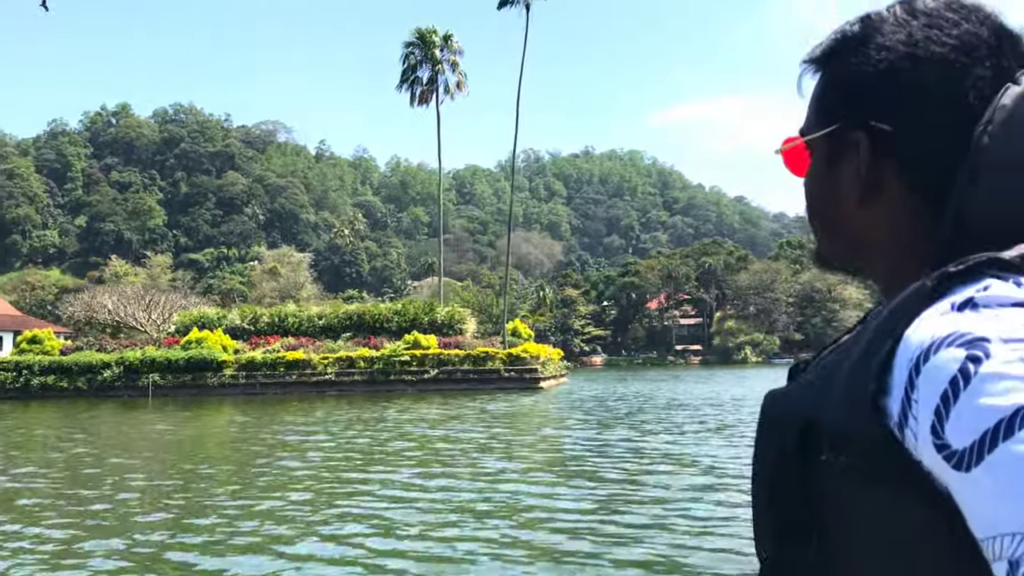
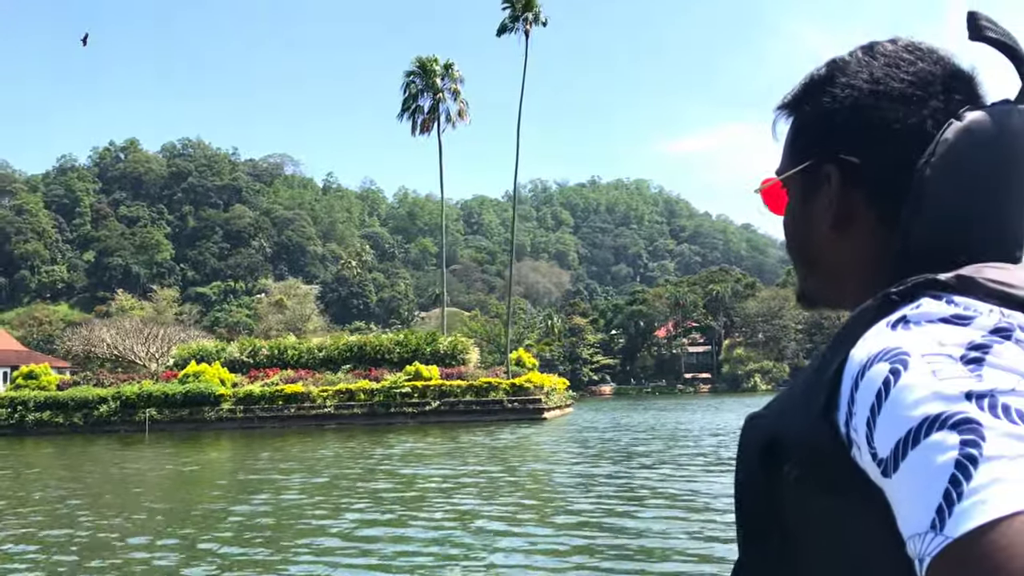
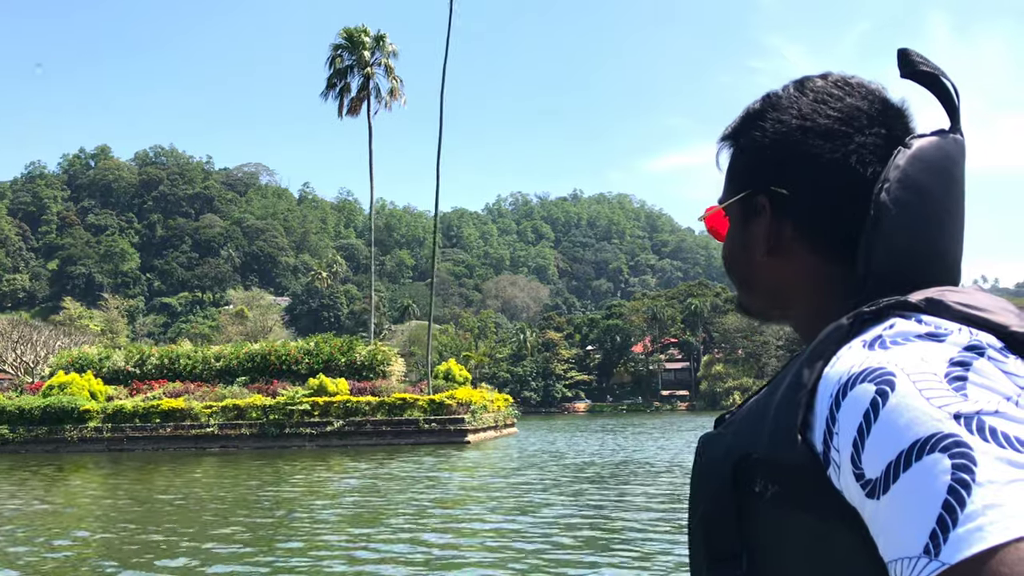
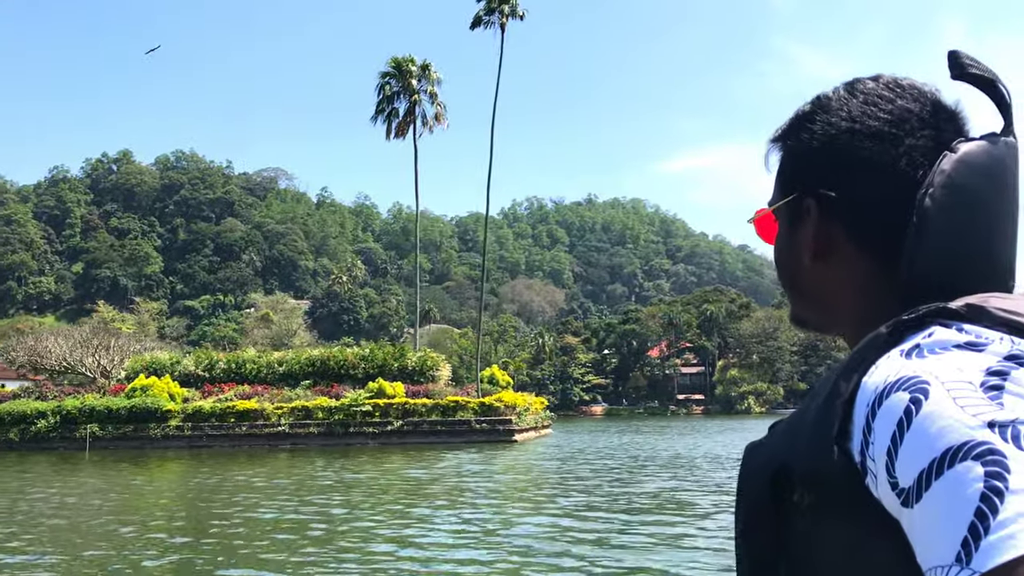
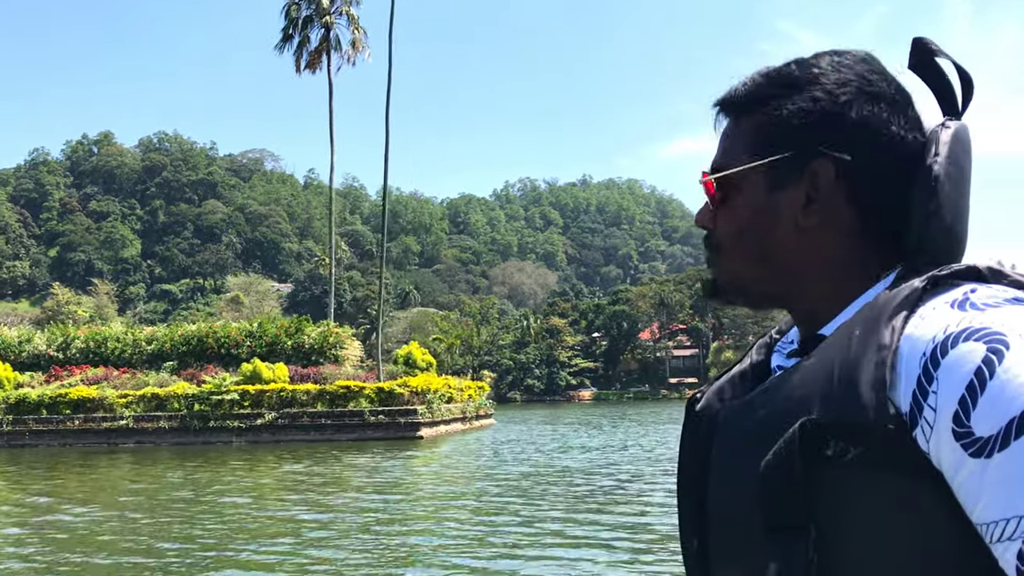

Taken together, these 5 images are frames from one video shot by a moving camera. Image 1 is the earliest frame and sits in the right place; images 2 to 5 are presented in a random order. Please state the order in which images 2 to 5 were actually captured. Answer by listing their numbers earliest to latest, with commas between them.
2, 4, 3, 5
